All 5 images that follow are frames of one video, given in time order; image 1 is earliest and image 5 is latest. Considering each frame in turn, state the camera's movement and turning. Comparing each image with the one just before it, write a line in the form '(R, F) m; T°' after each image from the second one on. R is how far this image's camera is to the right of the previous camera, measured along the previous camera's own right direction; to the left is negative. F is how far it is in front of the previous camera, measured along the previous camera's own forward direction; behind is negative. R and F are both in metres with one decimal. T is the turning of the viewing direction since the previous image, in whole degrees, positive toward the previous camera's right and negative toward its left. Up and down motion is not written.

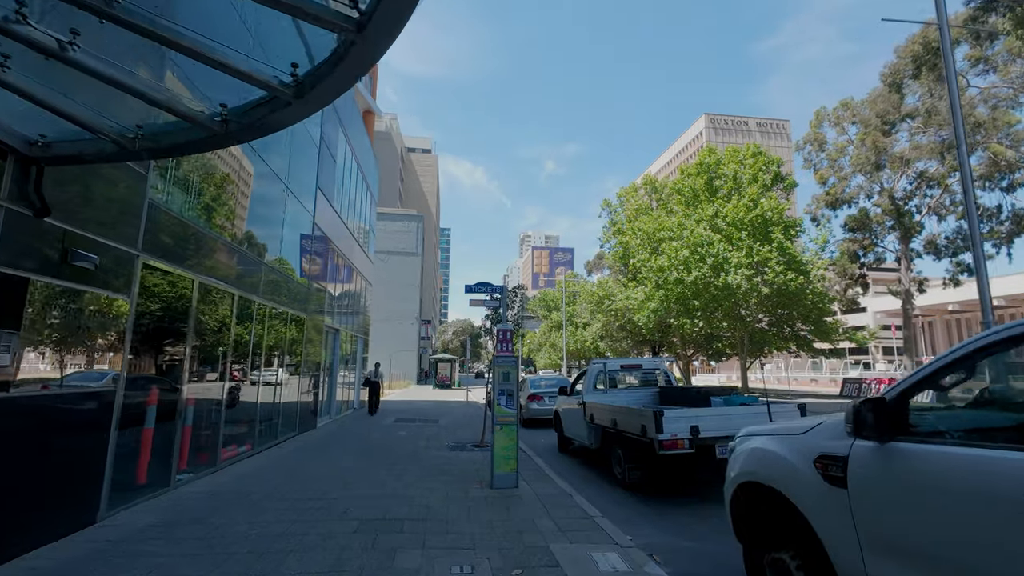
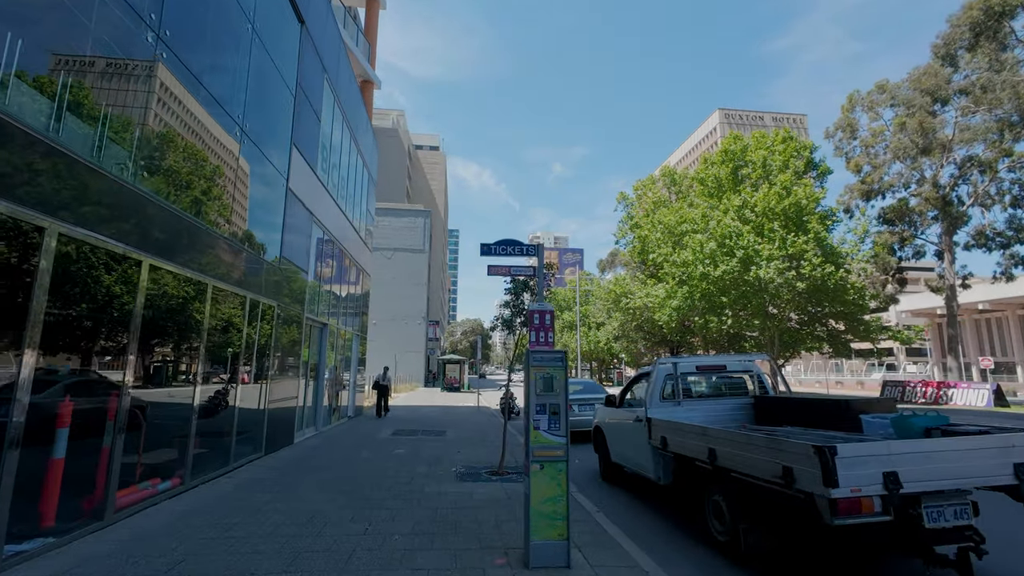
(-0.3, +2.7) m; -1°
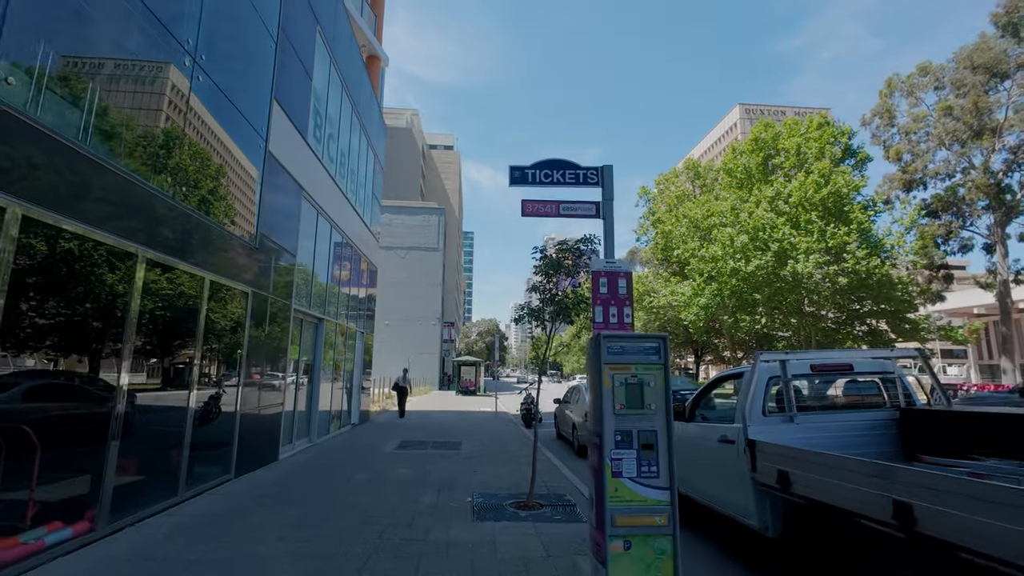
(-0.2, +1.9) m; -2°
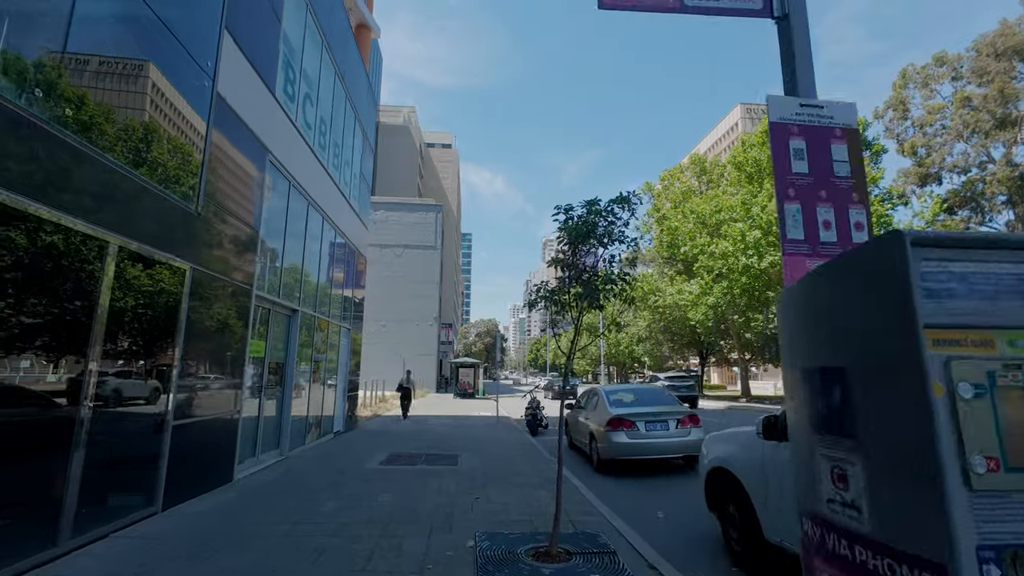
(-0.2, +1.7) m; 0°
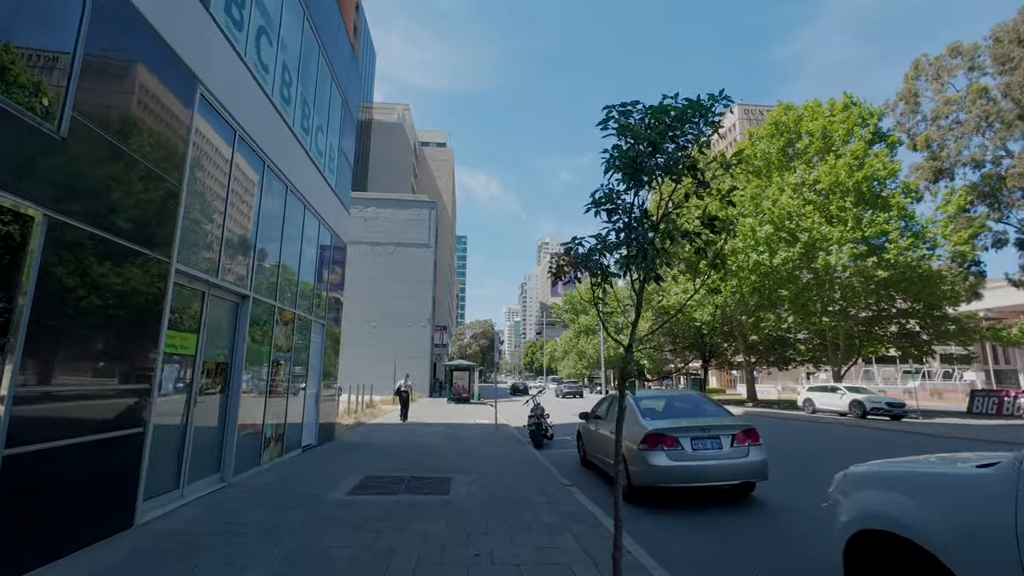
(-0.2, +2.0) m; +1°
